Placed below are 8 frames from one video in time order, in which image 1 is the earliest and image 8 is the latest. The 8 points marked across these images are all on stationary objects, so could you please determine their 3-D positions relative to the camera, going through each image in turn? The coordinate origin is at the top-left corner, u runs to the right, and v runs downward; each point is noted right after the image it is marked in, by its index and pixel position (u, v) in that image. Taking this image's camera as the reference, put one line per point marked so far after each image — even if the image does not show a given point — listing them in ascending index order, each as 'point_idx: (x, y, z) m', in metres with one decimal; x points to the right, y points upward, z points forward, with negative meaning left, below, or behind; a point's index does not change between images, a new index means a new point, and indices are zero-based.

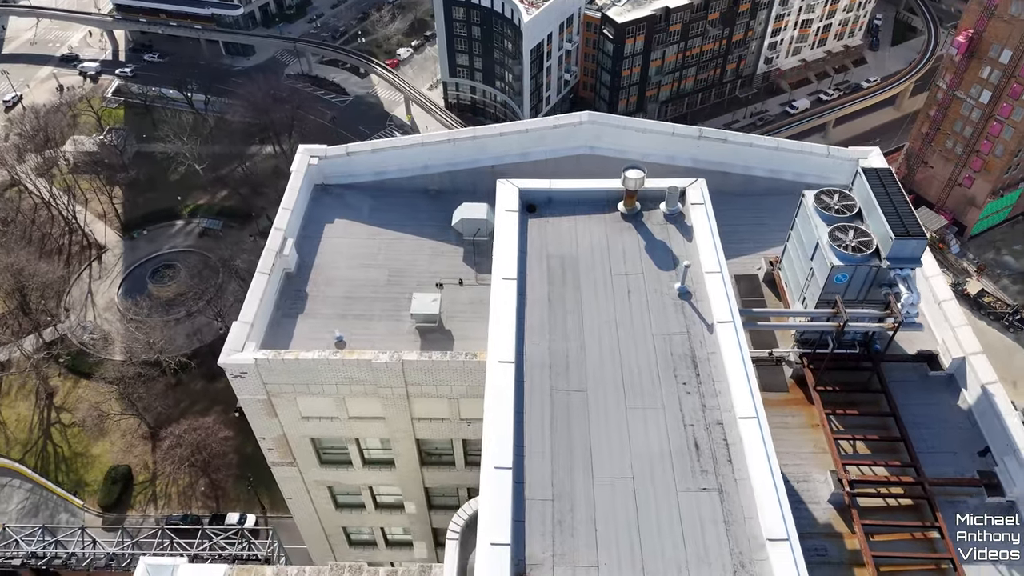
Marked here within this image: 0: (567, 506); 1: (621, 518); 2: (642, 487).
0: (+1.2, -4.9, +16.6) m
1: (+2.5, -5.1, +16.3) m
2: (+3.0, -4.6, +16.8) m
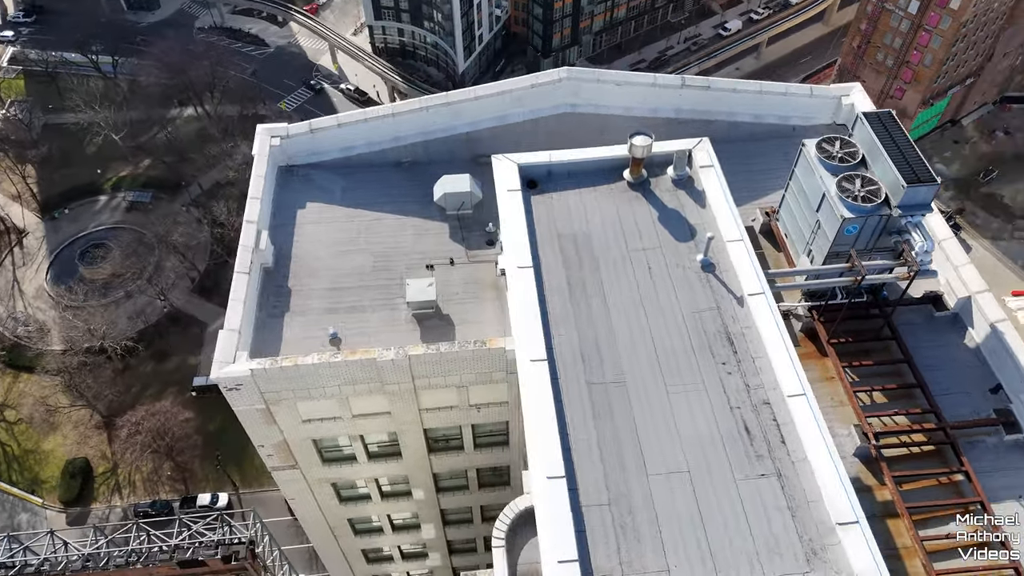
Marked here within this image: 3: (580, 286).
0: (+2.5, -4.8, +15.9) m
1: (+3.7, -4.9, +15.8) m
2: (+4.2, -4.2, +16.3) m
3: (+1.8, 0.0, +19.8) m
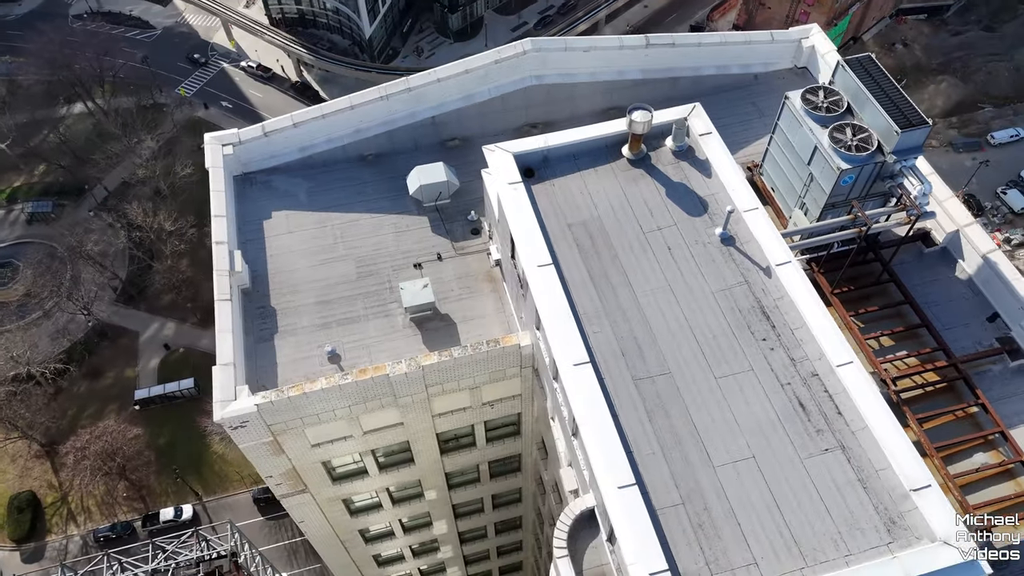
0: (+4.0, -4.6, +15.6) m
1: (+5.3, -4.6, +15.7) m
2: (+5.6, -3.9, +16.1) m
3: (+2.4, +0.3, +19.1) m
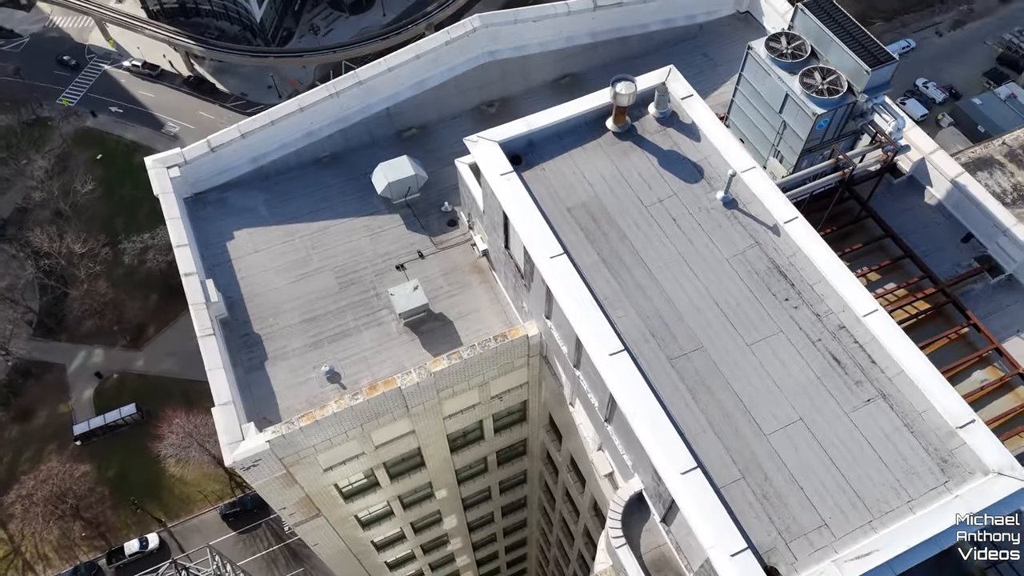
0: (+5.3, -4.0, +15.7) m
1: (+6.5, -3.8, +15.8) m
2: (+6.7, -3.0, +16.3) m
3: (+2.6, +0.7, +18.7) m
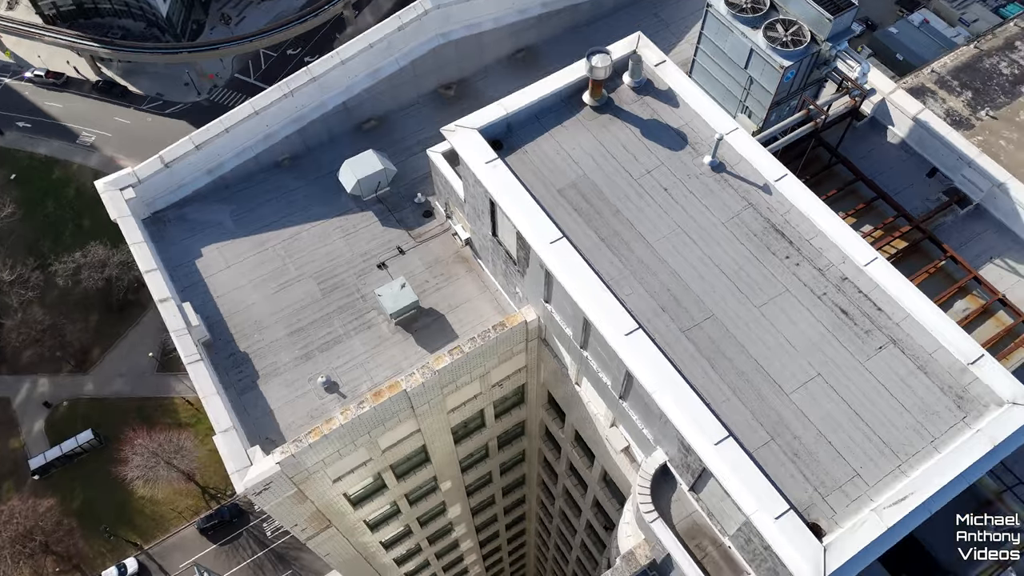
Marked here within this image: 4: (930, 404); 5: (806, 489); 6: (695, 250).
0: (+6.0, -3.2, +16.0) m
1: (+7.2, -2.8, +16.1) m
2: (+7.2, -2.0, +16.6) m
3: (+2.6, +1.3, +18.6) m
4: (+9.1, -2.5, +16.1) m
5: (+6.1, -4.2, +15.4) m
6: (+4.6, +0.9, +18.4) m
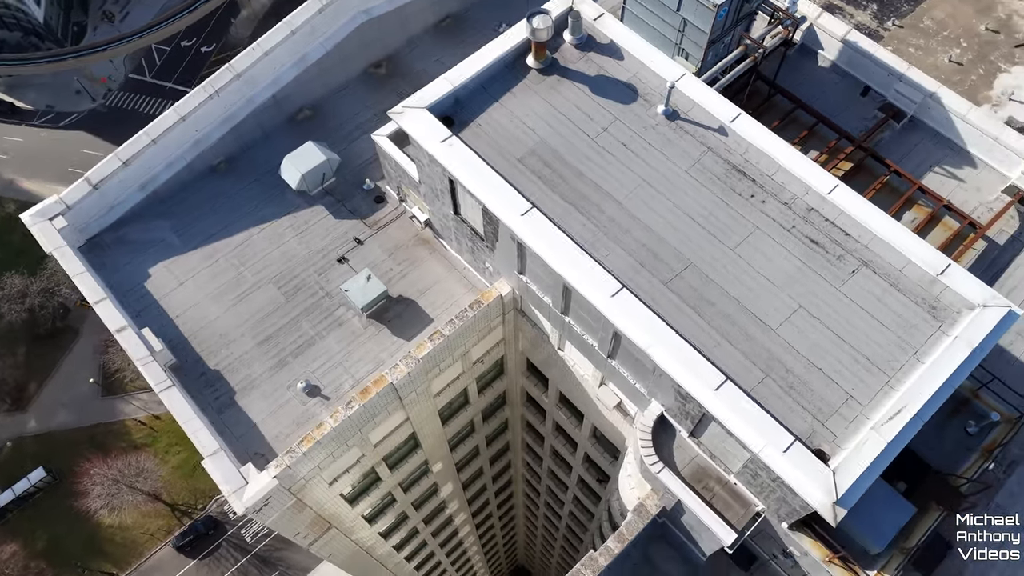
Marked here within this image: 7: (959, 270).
0: (+6.0, -1.8, +16.4) m
1: (+7.1, -1.2, +16.7) m
2: (+7.0, -0.4, +17.0) m
3: (+1.7, +2.2, +18.4) m
4: (+9.0, -0.7, +16.7) m
5: (+6.3, -2.8, +15.9) m
6: (+3.8, +2.2, +18.4) m
7: (+10.2, +0.4, +16.9) m
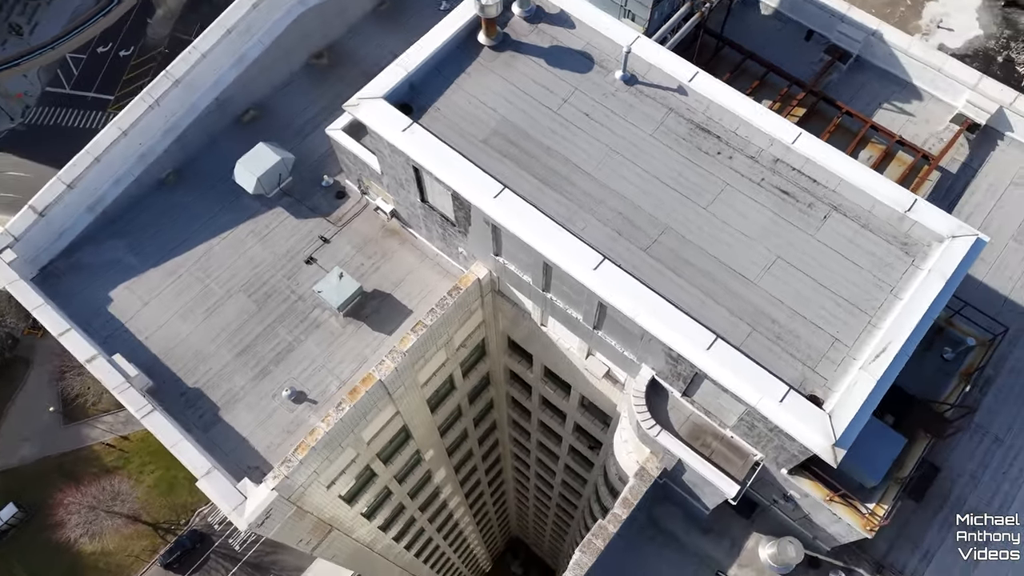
0: (+5.8, -0.8, +16.7) m
1: (+6.8, -0.1, +17.0) m
2: (+6.5, +0.7, +17.3) m
3: (+1.0, +2.8, +18.3) m
4: (+8.6, +0.7, +17.1) m
5: (+6.3, -1.7, +16.2) m
6: (+3.0, +3.0, +18.4) m
7: (+9.7, +2.0, +17.3) m
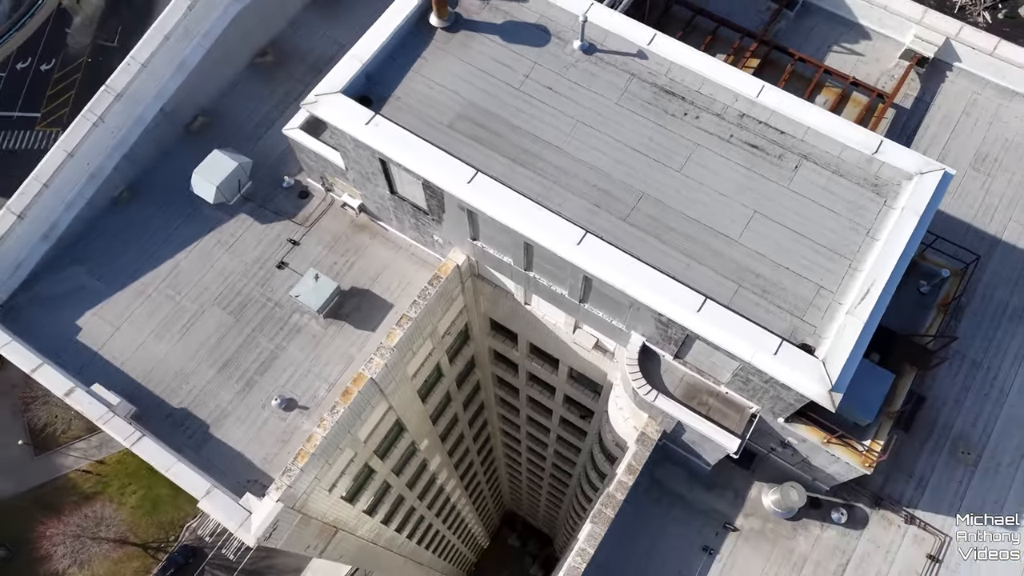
0: (+5.5, +0.2, +16.9) m
1: (+6.4, +1.1, +17.2) m
2: (+6.1, +1.9, +17.5) m
3: (+0.2, +3.3, +18.1) m
4: (+8.1, +2.1, +17.4) m
5: (+6.1, -0.7, +16.4) m
6: (+2.2, +3.7, +18.3) m
7: (+9.0, +3.4, +17.6) m
